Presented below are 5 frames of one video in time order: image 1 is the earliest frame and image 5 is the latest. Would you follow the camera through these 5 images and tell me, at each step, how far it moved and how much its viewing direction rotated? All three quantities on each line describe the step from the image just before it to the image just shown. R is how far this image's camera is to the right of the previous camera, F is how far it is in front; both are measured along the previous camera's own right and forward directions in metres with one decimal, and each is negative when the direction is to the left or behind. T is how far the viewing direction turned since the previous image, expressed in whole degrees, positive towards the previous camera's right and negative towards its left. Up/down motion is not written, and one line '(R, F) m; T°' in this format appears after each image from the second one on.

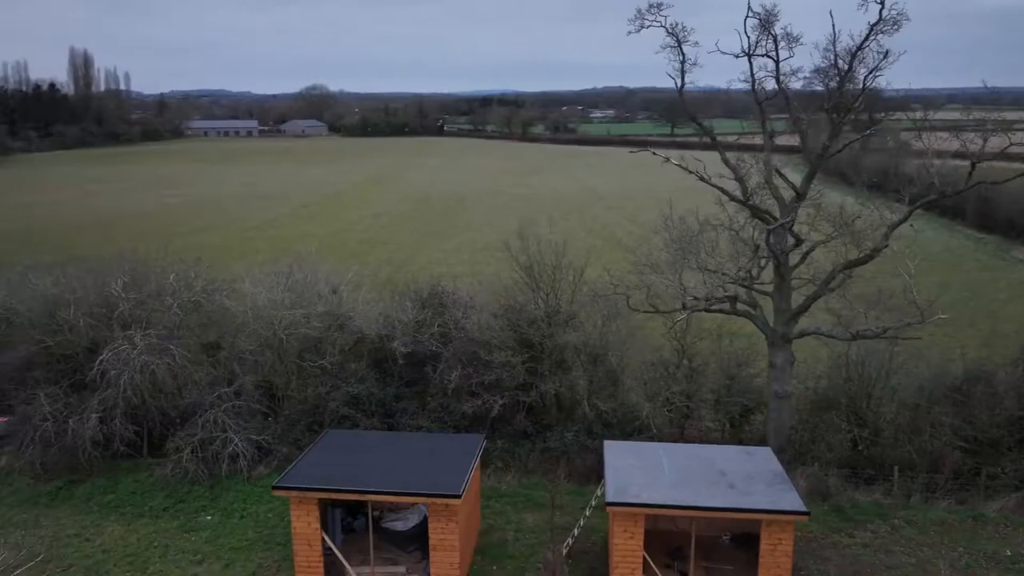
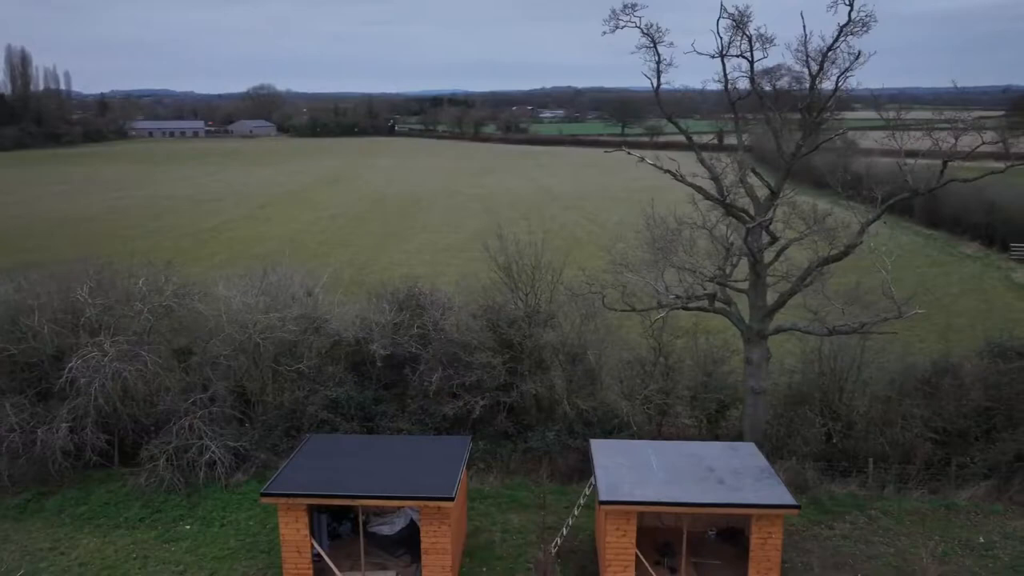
(-0.5, 0.0) m; +3°
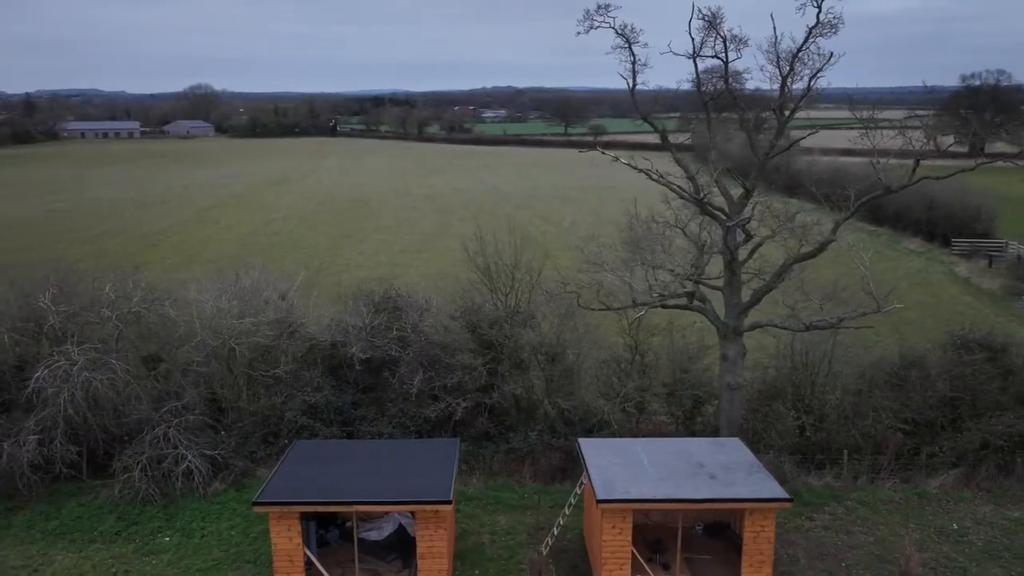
(-0.6, +0.1) m; +4°
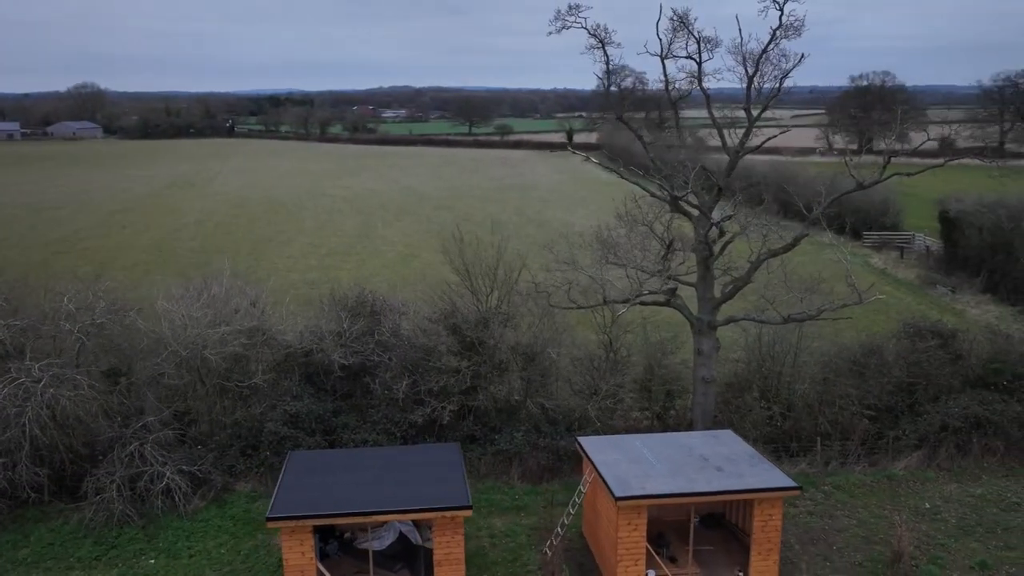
(-1.4, +0.1) m; +6°
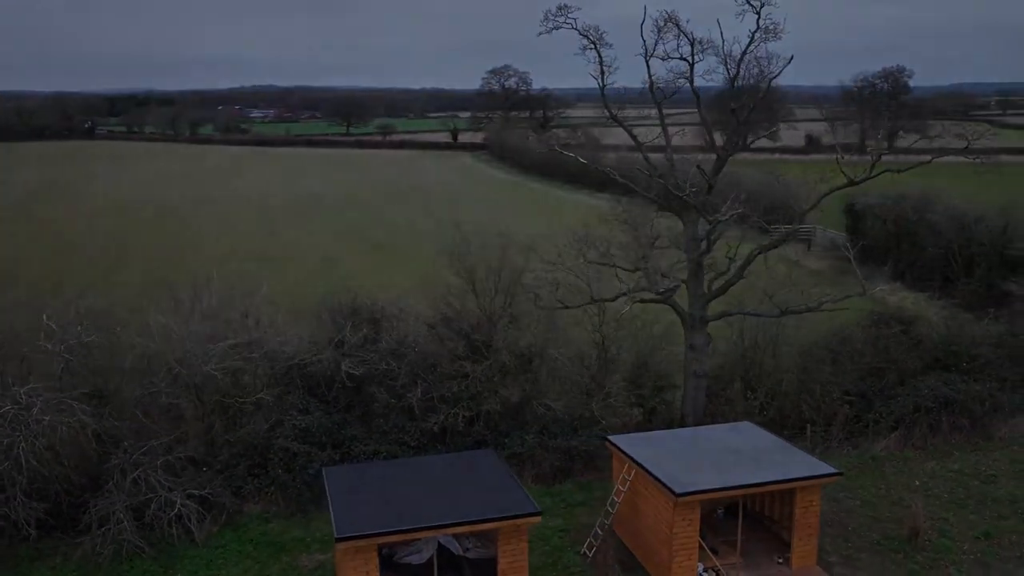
(-2.3, +0.3) m; +8°
